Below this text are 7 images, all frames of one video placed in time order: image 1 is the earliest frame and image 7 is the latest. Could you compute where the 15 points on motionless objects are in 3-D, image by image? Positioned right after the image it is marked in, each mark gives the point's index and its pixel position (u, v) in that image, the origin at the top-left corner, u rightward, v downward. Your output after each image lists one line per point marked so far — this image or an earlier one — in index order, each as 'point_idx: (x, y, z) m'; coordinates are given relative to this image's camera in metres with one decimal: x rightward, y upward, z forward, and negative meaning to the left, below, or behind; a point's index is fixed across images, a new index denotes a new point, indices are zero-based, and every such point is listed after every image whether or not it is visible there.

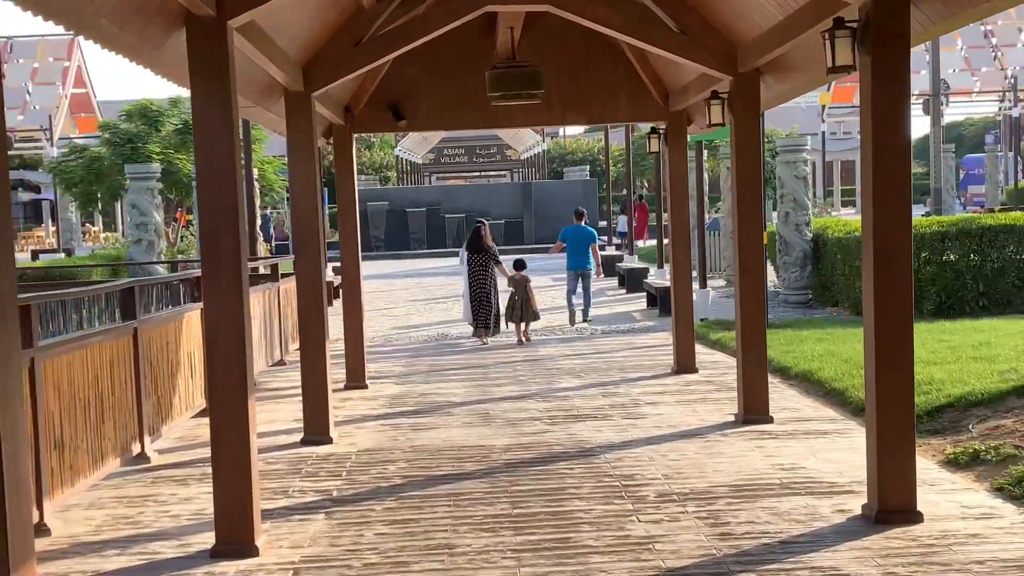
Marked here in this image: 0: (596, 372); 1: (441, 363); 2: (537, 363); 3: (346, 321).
0: (+0.7, -0.7, +9.9) m
1: (-0.7, -0.7, +11.3) m
2: (+0.2, -0.7, +10.9) m
3: (-1.3, -0.3, +9.6) m
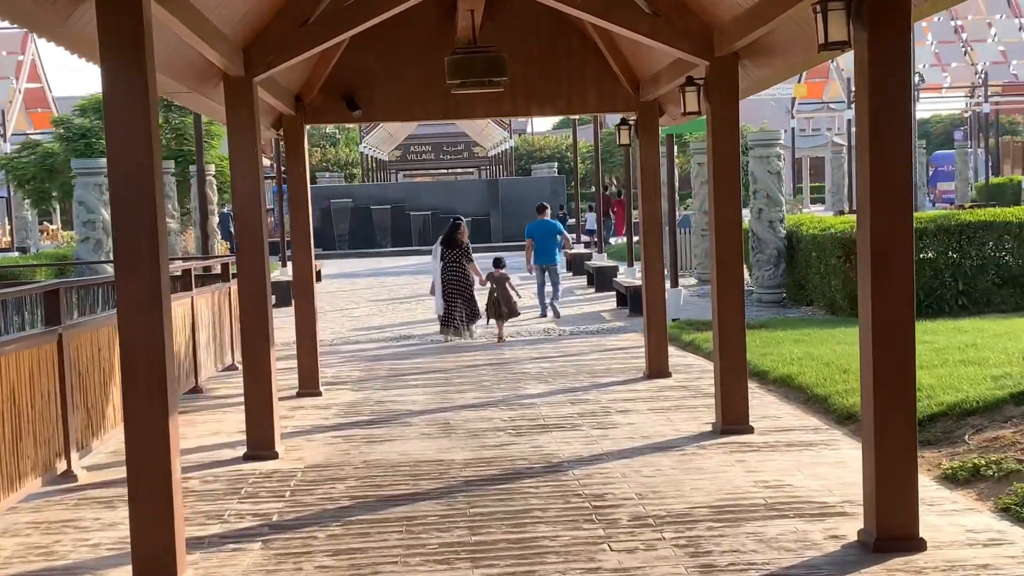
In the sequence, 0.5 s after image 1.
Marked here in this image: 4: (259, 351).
0: (+0.4, -0.7, +9.4) m
1: (-1.0, -0.7, +10.8) m
2: (-0.1, -0.7, +10.3) m
3: (-1.6, -0.3, +9.1) m
4: (-1.4, -0.4, +6.7) m
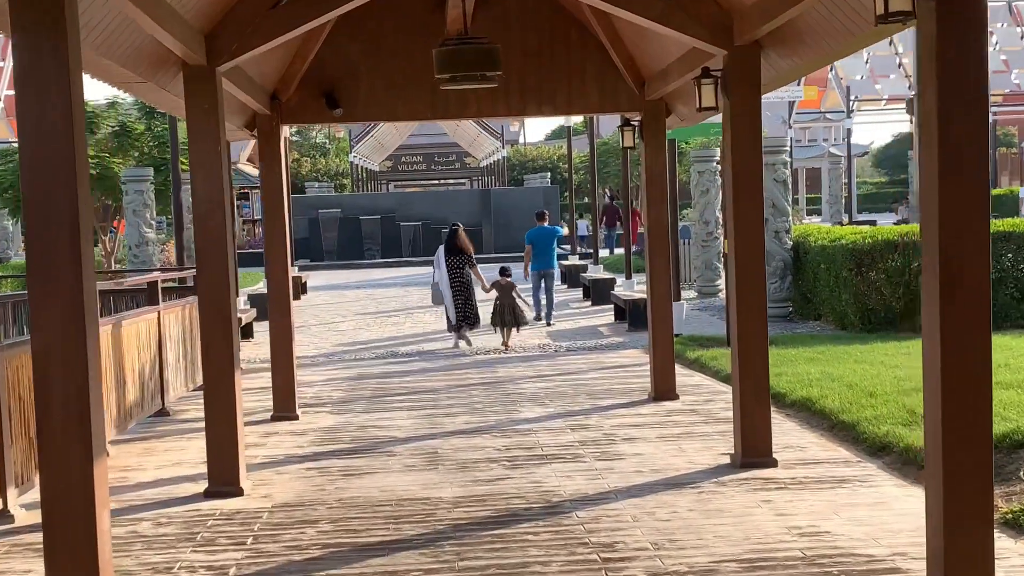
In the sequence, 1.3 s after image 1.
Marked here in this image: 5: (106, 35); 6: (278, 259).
0: (+0.4, -0.8, +8.6) m
1: (-1.0, -0.8, +10.1) m
2: (-0.1, -0.8, +9.6) m
3: (-1.7, -0.4, +8.3) m
4: (-1.4, -0.4, +5.9) m
5: (-1.7, +1.1, +5.2) m
6: (-1.6, +0.2, +8.3) m
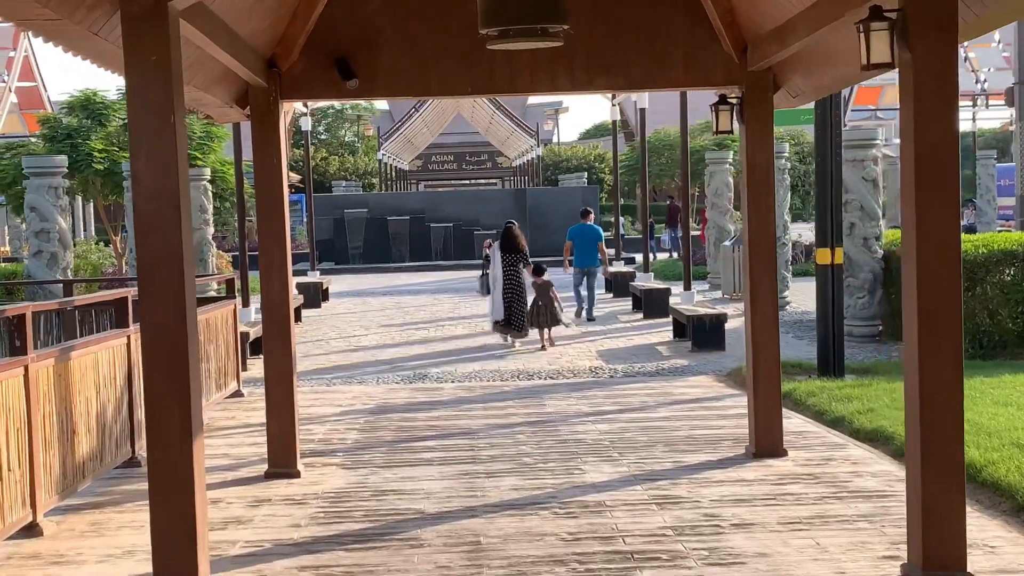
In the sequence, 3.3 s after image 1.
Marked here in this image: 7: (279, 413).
0: (+0.7, -0.9, +6.8) m
1: (-0.7, -0.9, +8.3) m
2: (+0.2, -0.9, +7.8) m
3: (-1.3, -0.5, +6.5) m
4: (-1.2, -0.5, +4.2) m
5: (-1.5, +1.0, +3.4) m
6: (-1.3, +0.1, +6.5) m
7: (-1.3, -0.7, +6.5) m
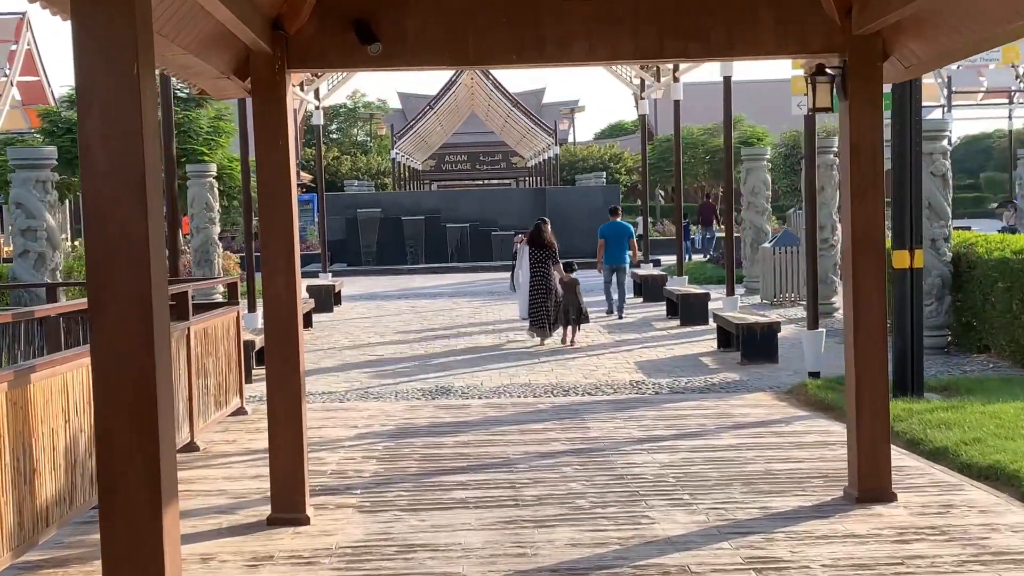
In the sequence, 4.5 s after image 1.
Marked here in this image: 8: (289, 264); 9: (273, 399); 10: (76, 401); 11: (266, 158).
0: (+0.9, -1.0, +5.7) m
1: (-0.4, -1.0, +7.2) m
2: (+0.5, -1.0, +6.7) m
3: (-1.1, -0.5, +5.5) m
4: (-0.9, -0.6, +3.1) m
5: (-1.3, +0.9, +2.3) m
6: (-1.1, +0.1, +5.4) m
7: (-1.0, -0.7, +5.5) m
8: (-1.0, +0.1, +5.4) m
9: (-1.1, -0.5, +5.5) m
10: (-2.0, -0.5, +5.5) m
11: (-1.1, +0.6, +5.3) m
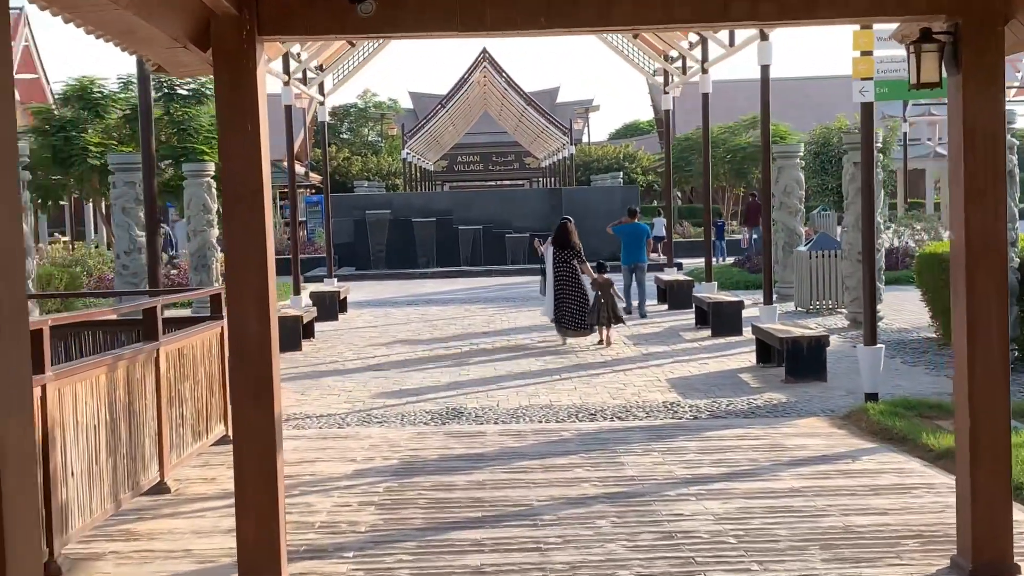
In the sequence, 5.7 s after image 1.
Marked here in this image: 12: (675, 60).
0: (+1.0, -1.0, +4.6) m
1: (-0.3, -1.1, +6.1) m
2: (+0.6, -1.0, +5.6) m
3: (-1.0, -0.6, +4.4) m
4: (-0.9, -0.6, +2.0) m
5: (-1.2, +0.9, +1.2) m
6: (-1.0, 0.0, +4.3) m
7: (-0.9, -0.8, +4.4) m
8: (-0.9, 0.0, +4.3) m
9: (-1.0, -0.6, +4.4) m
10: (-1.9, -0.6, +4.4) m
11: (-1.0, +0.6, +4.3) m
12: (+2.3, +3.3, +17.1) m
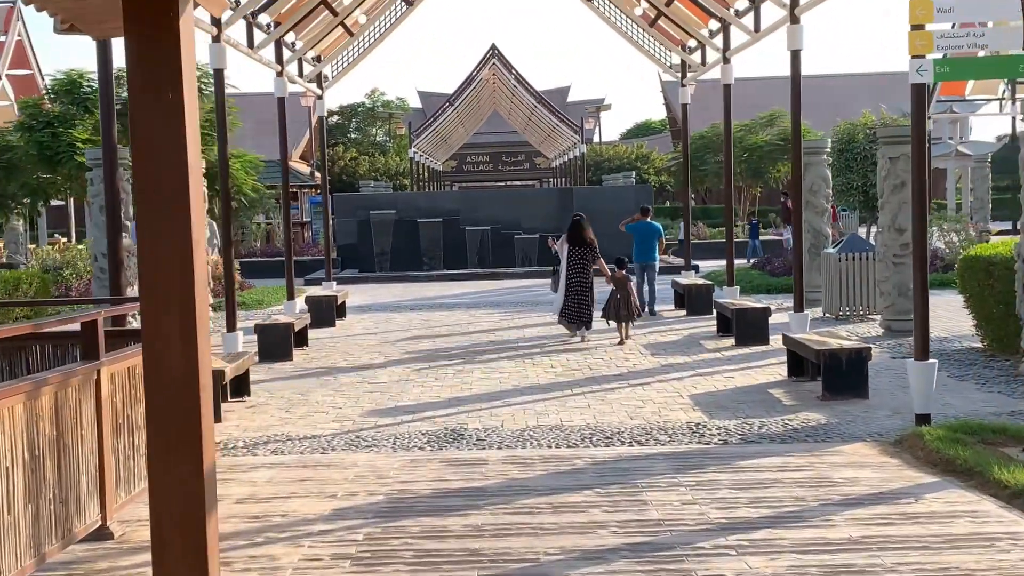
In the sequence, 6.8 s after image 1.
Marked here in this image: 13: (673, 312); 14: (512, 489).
0: (+1.0, -1.1, +3.6) m
1: (-0.3, -1.1, +5.1) m
2: (+0.6, -1.1, +4.6) m
3: (-1.0, -0.6, +3.4) m
4: (-0.9, -0.7, +1.0) m
5: (-1.2, +0.8, +0.3) m
6: (-1.0, 0.0, +3.4) m
7: (-0.9, -0.8, +3.4) m
8: (-0.9, 0.0, +3.4) m
9: (-1.0, -0.6, +3.4) m
10: (-1.9, -0.6, +3.4) m
11: (-1.0, +0.5, +3.3) m
12: (+2.4, +3.2, +16.1) m
13: (+2.1, -0.3, +15.6) m
14: (0.0, -1.1, +6.3) m
